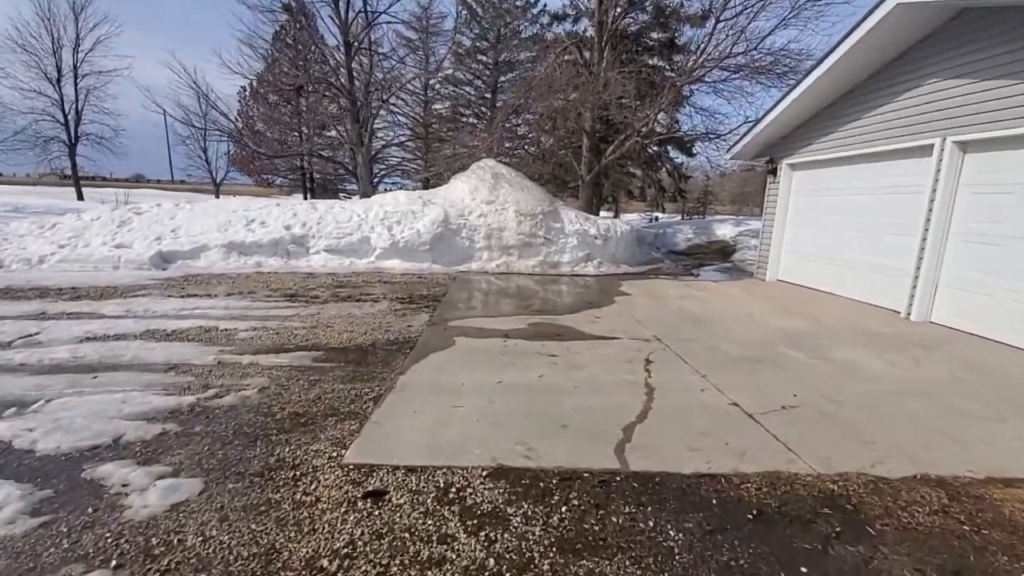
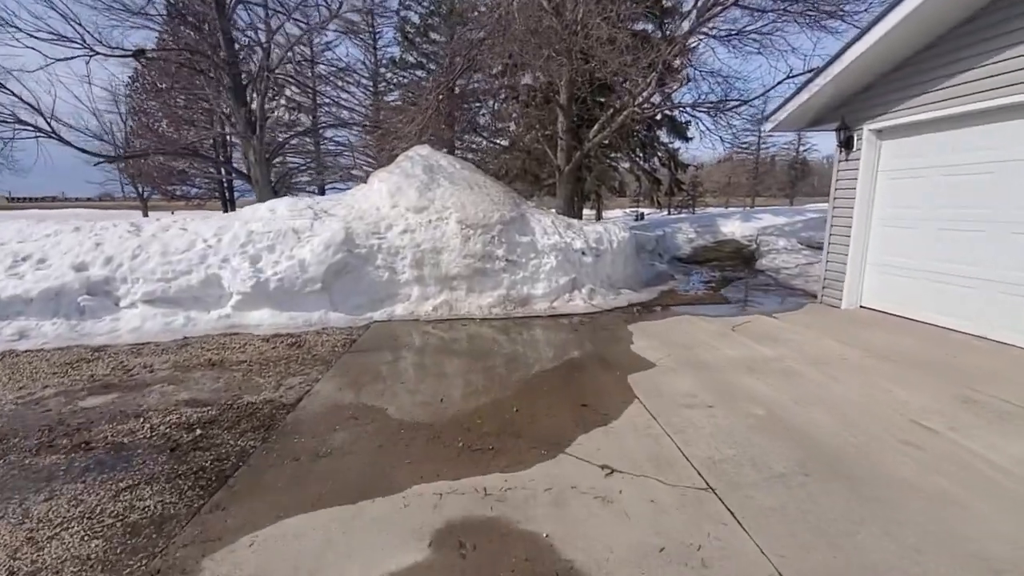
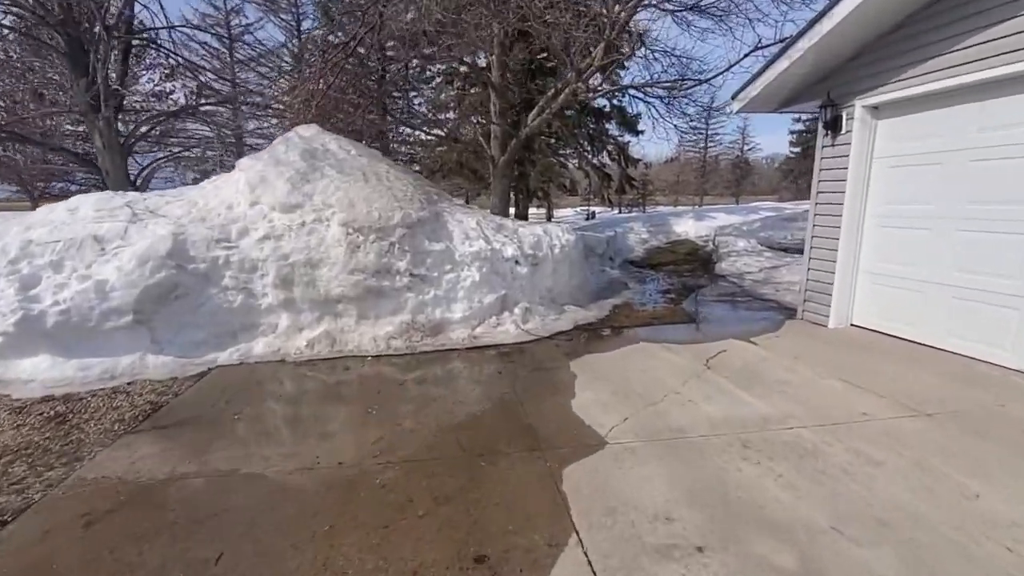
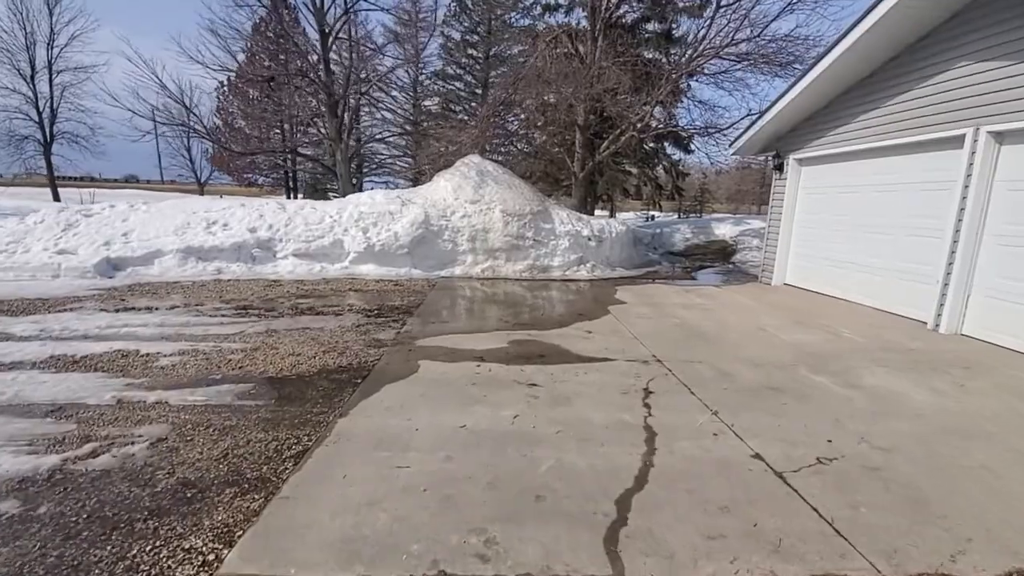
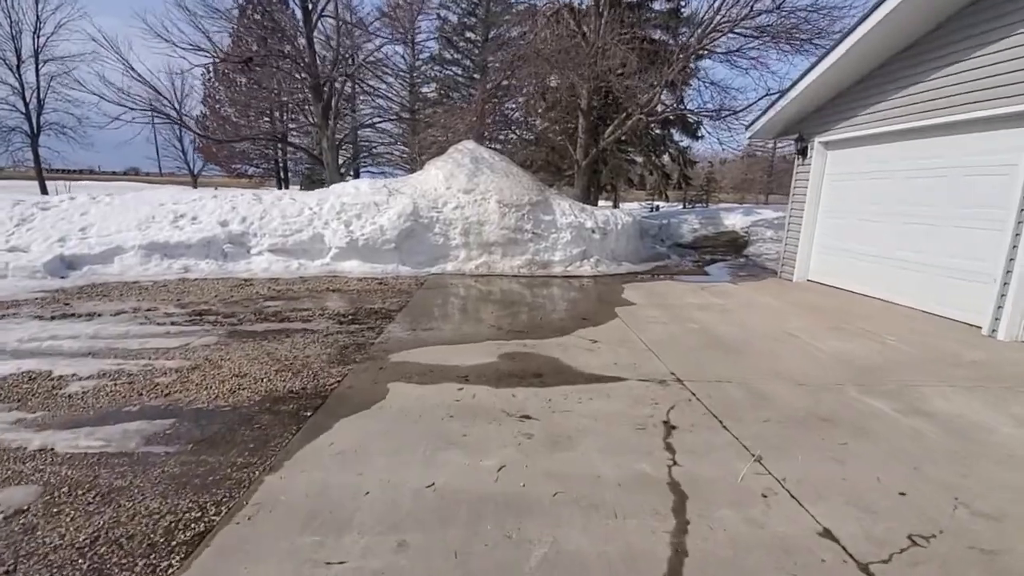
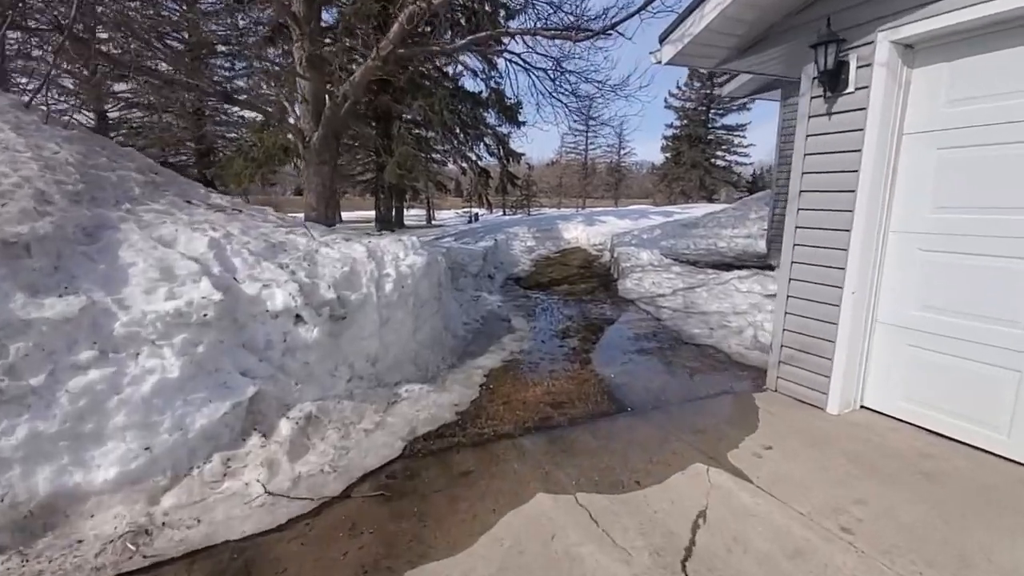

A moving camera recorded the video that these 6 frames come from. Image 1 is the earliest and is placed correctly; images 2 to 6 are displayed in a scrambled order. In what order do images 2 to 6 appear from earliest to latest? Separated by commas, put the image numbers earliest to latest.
4, 5, 2, 3, 6
